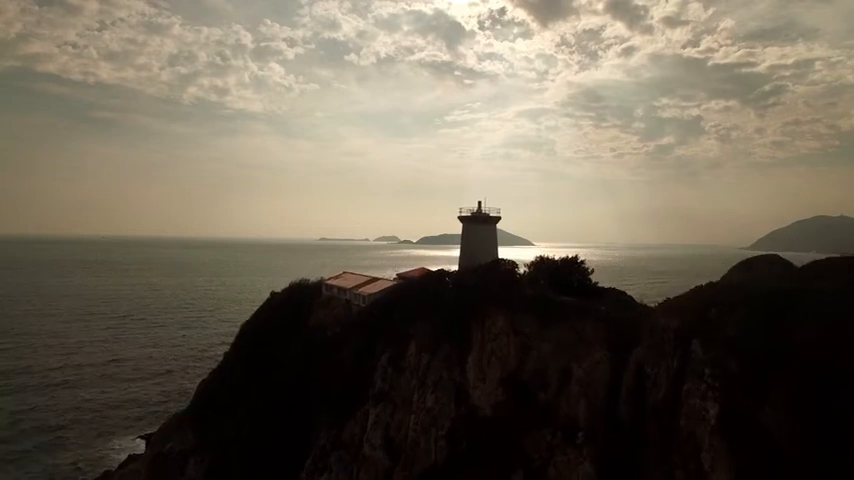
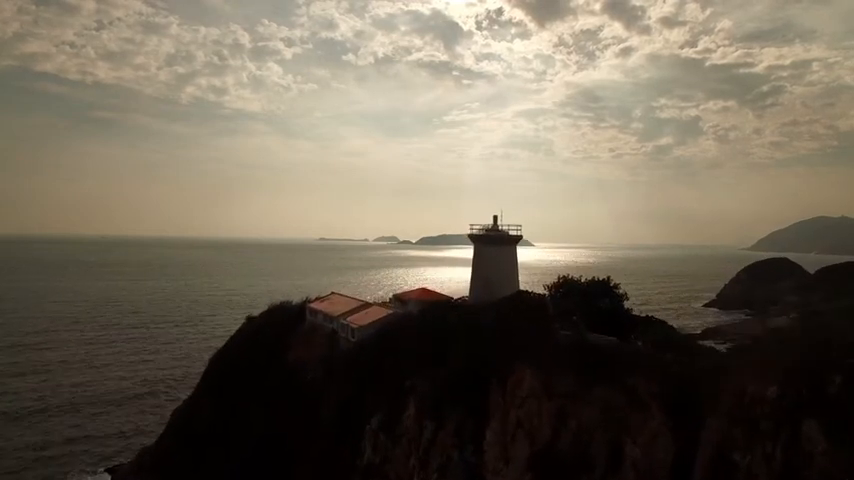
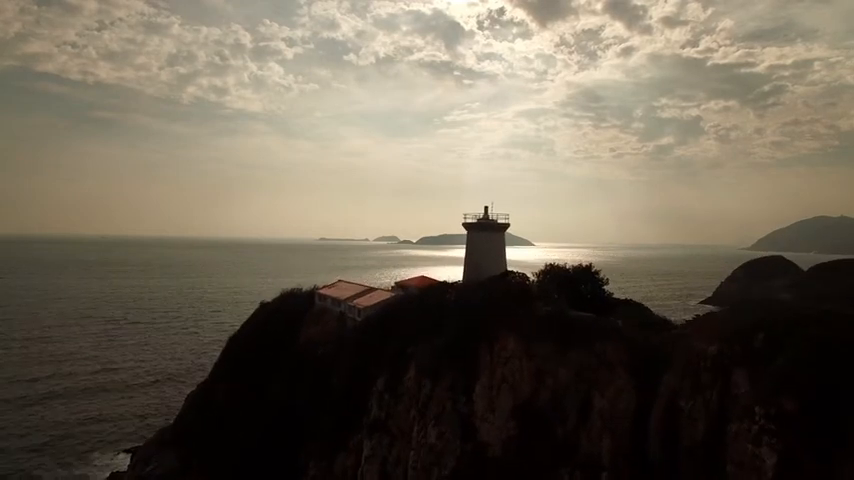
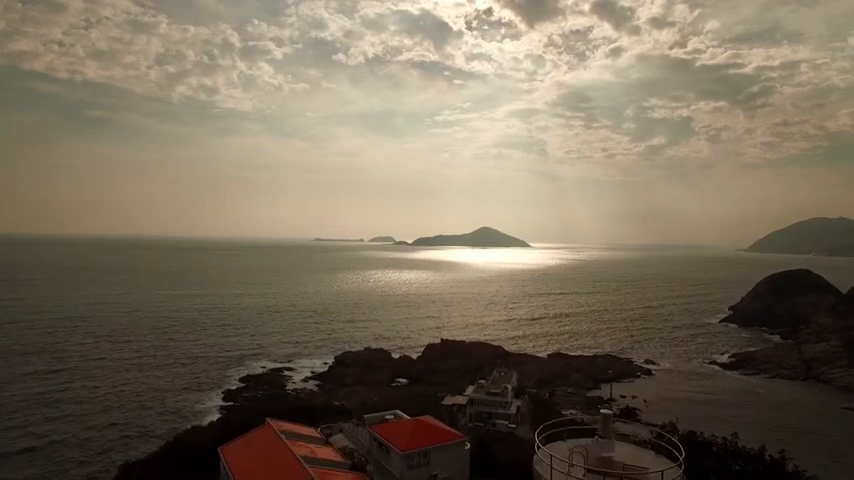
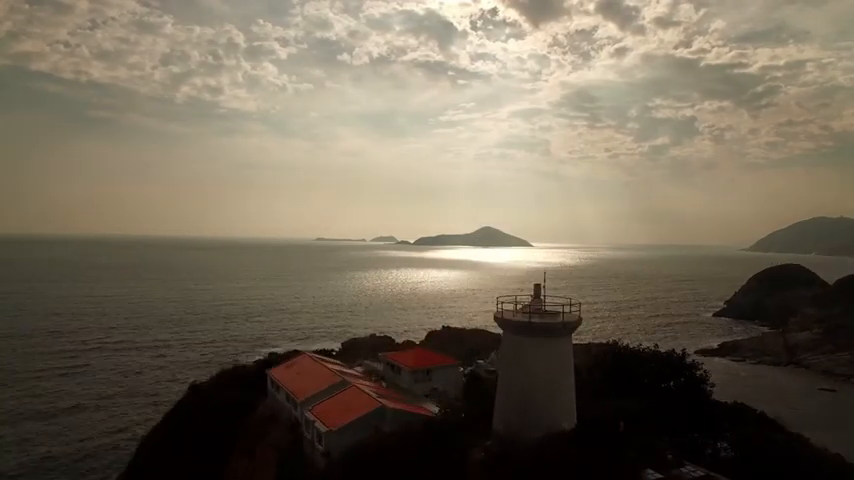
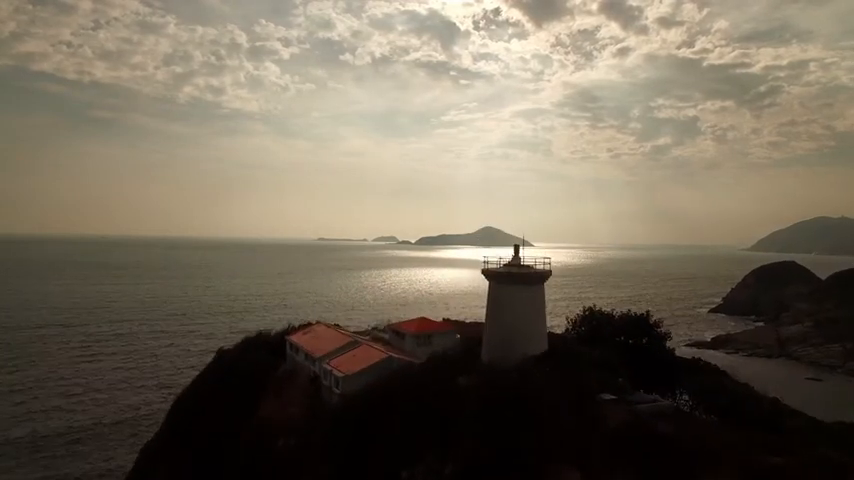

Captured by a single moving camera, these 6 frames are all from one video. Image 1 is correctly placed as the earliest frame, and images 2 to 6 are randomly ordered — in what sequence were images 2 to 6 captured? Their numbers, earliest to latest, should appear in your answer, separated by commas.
3, 2, 6, 5, 4
